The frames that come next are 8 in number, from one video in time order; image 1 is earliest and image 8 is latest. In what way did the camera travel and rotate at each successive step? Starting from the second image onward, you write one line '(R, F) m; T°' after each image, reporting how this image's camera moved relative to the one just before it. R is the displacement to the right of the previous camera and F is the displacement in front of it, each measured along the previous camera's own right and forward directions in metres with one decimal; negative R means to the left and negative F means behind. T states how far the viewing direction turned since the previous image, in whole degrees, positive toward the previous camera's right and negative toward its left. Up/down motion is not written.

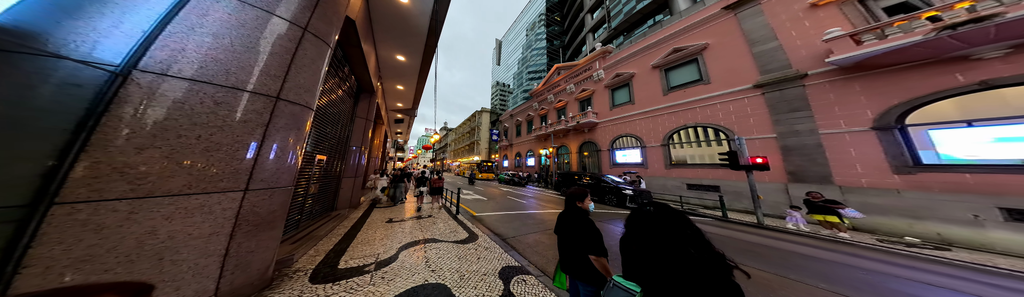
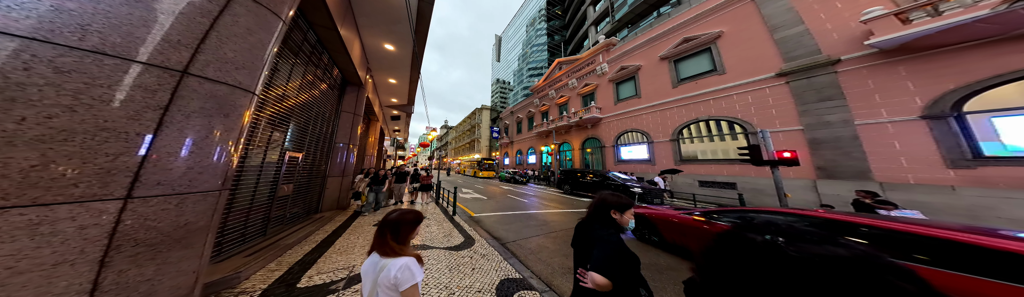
(+0.1, +0.6) m; -1°
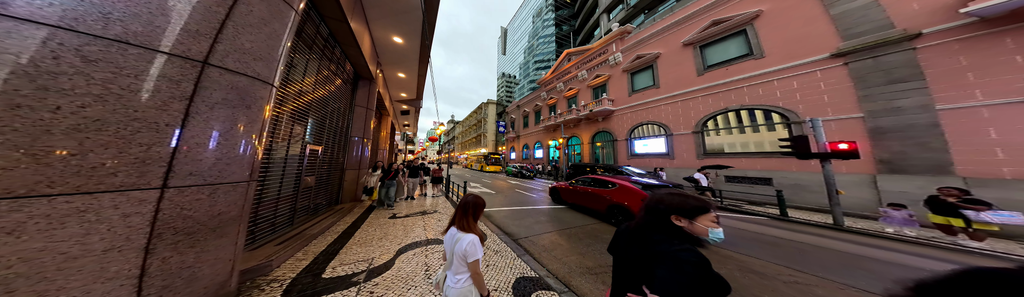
(-0.2, +0.1) m; -3°
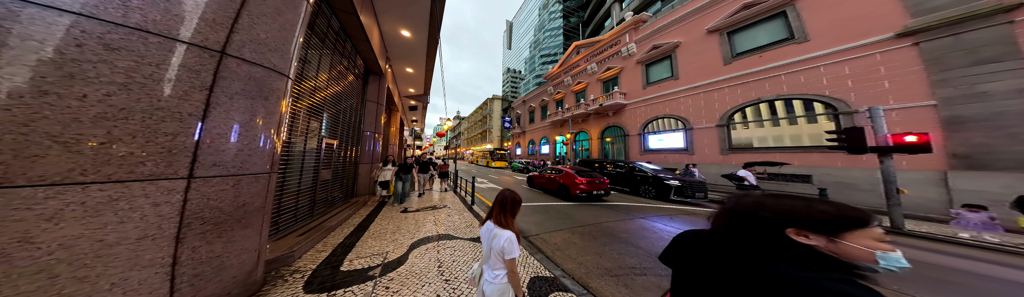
(-0.2, +0.1) m; -2°
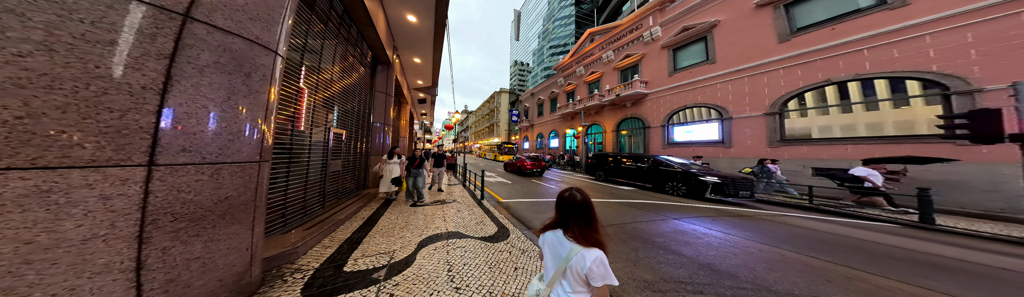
(-0.1, +0.4) m; -3°
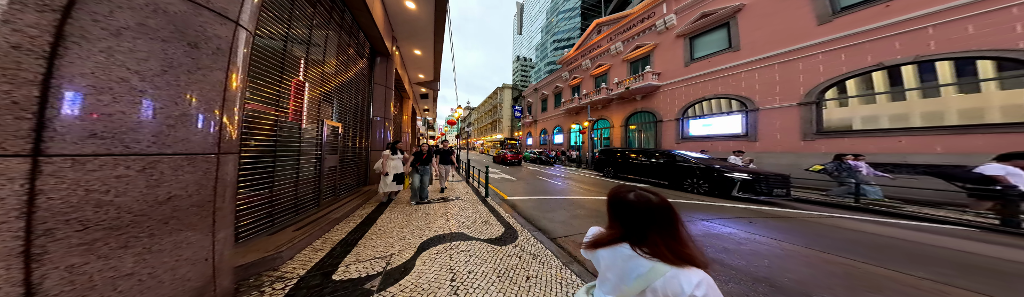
(-0.1, +0.4) m; -1°
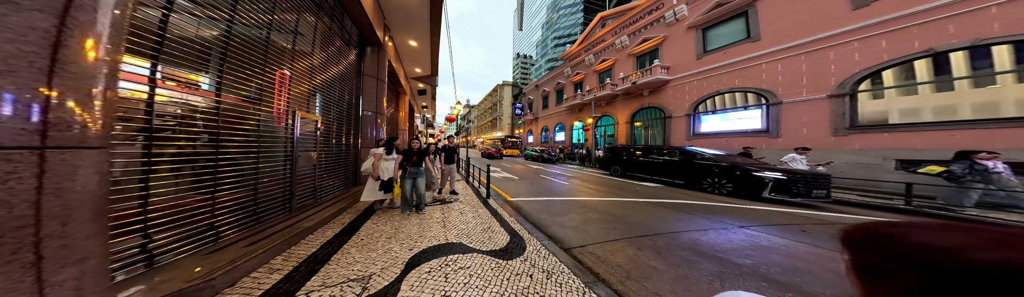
(-0.1, +0.6) m; 0°
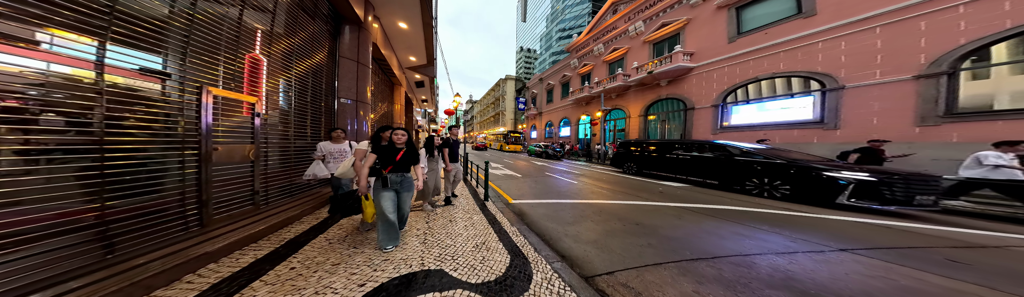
(0.0, +0.9) m; -1°
